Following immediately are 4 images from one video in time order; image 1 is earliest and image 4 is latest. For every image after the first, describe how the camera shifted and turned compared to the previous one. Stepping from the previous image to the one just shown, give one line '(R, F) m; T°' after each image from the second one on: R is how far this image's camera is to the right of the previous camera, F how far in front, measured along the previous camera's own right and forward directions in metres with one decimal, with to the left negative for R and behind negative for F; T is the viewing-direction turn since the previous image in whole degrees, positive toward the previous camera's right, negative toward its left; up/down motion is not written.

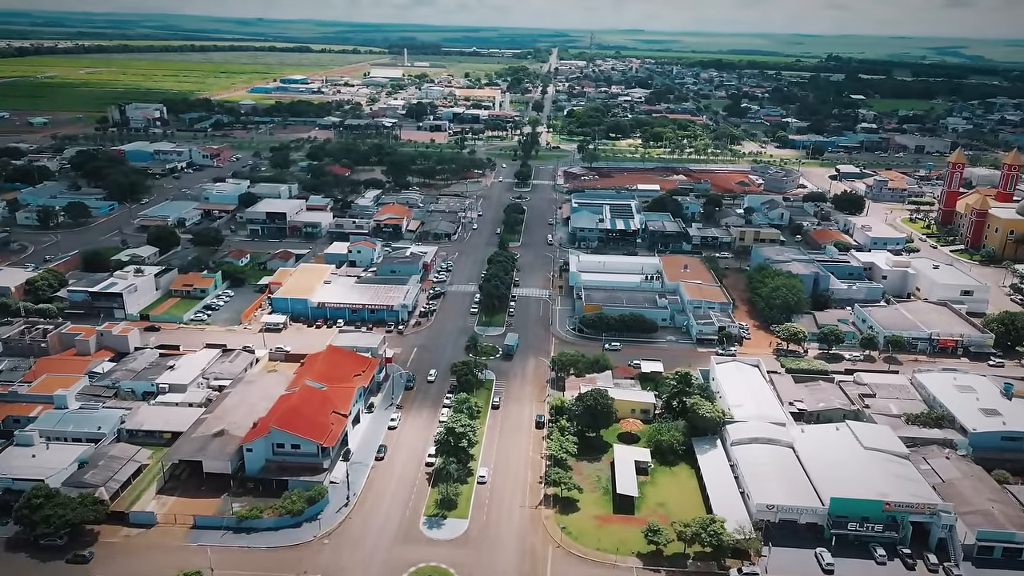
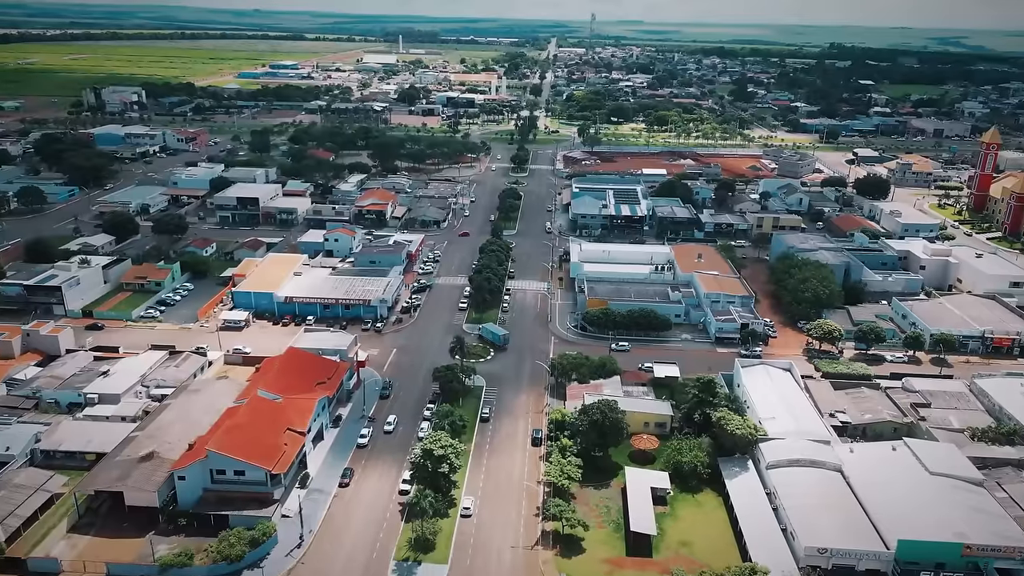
(+0.3, +4.3) m; 0°
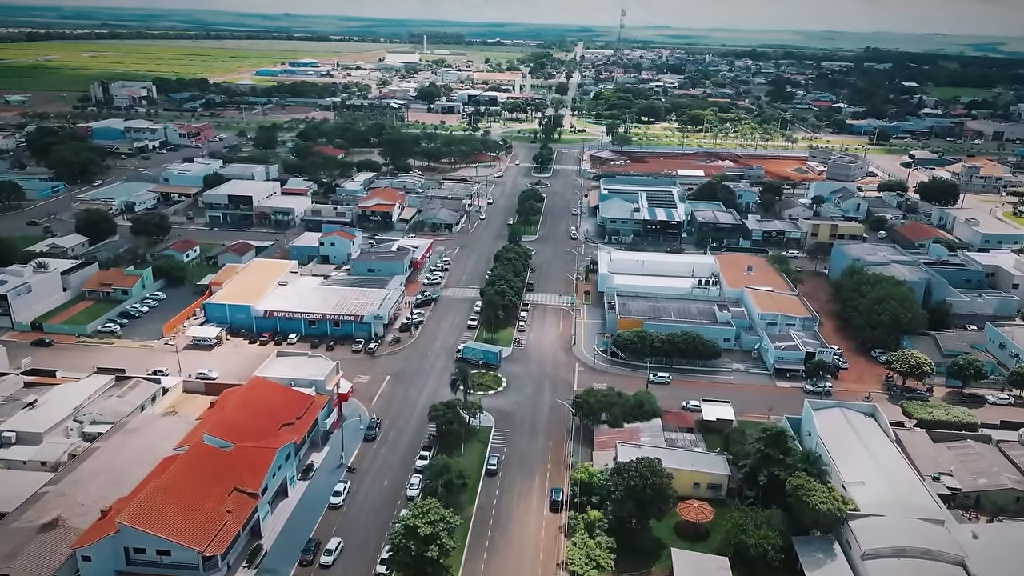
(+0.2, +4.9) m; -2°
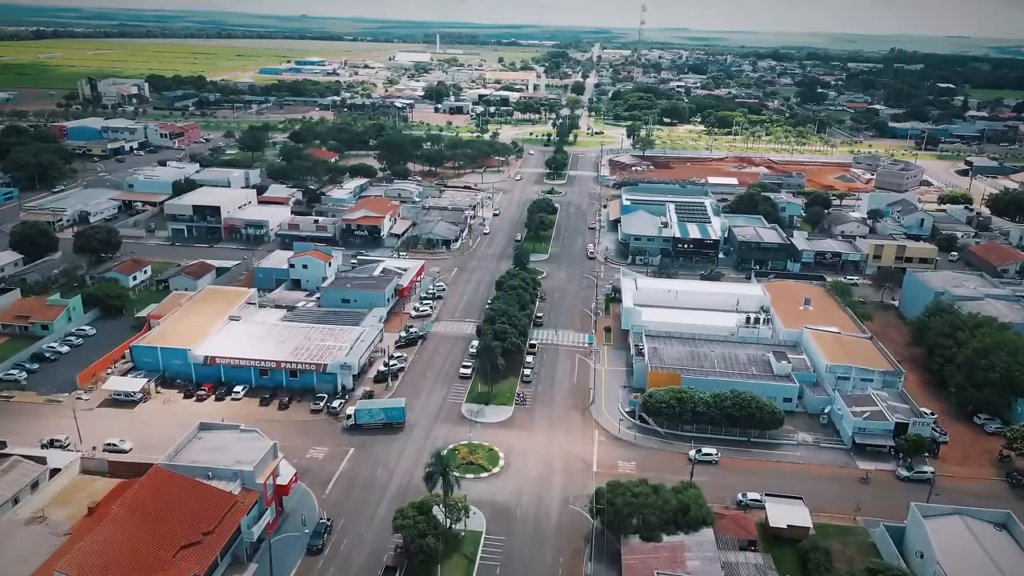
(+0.3, +5.7) m; -1°
